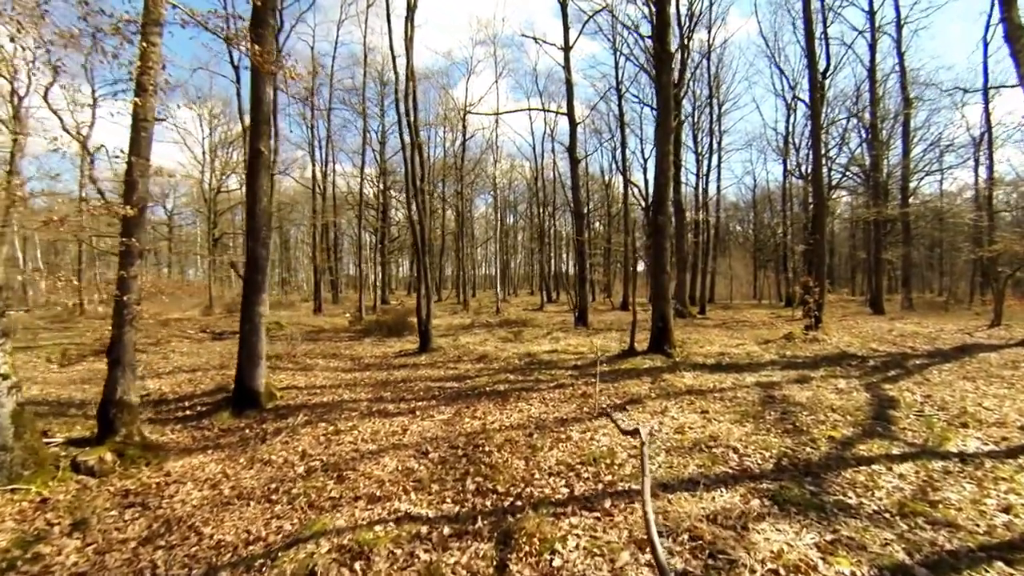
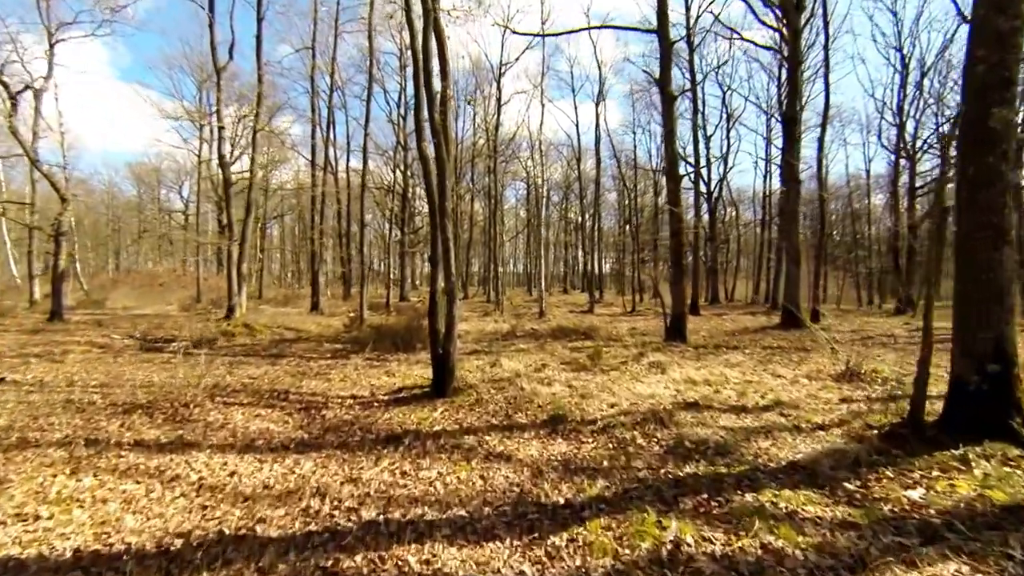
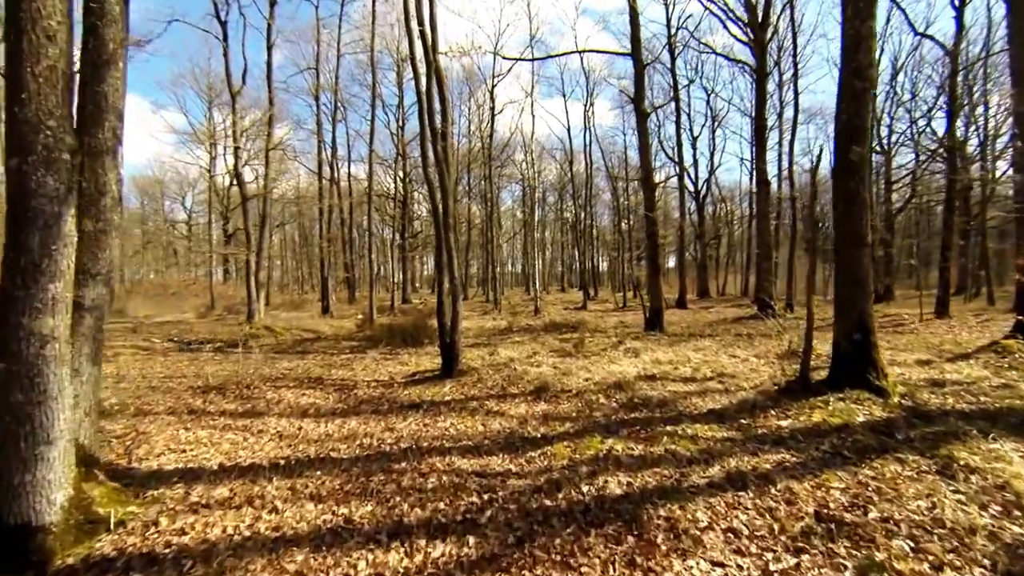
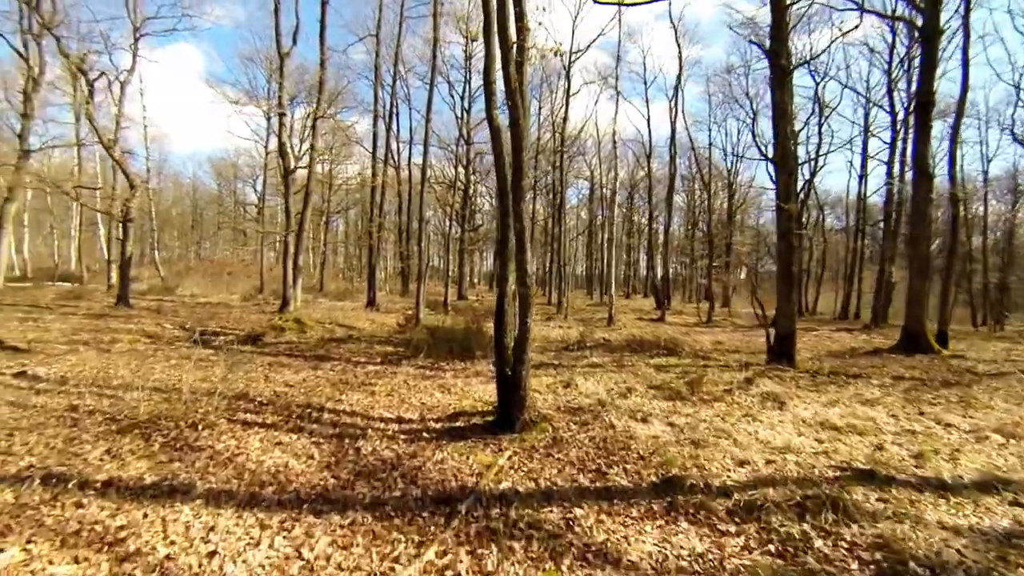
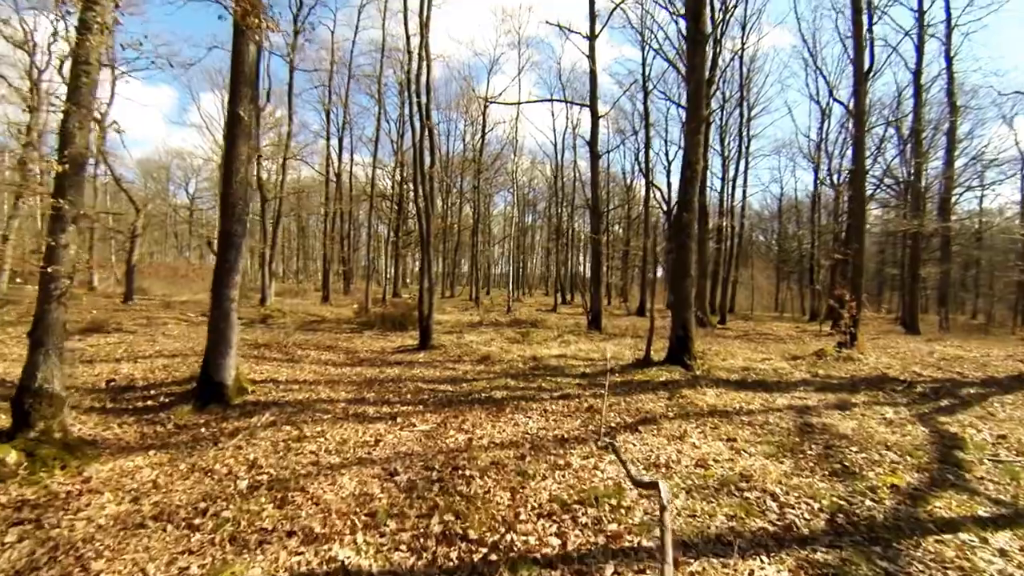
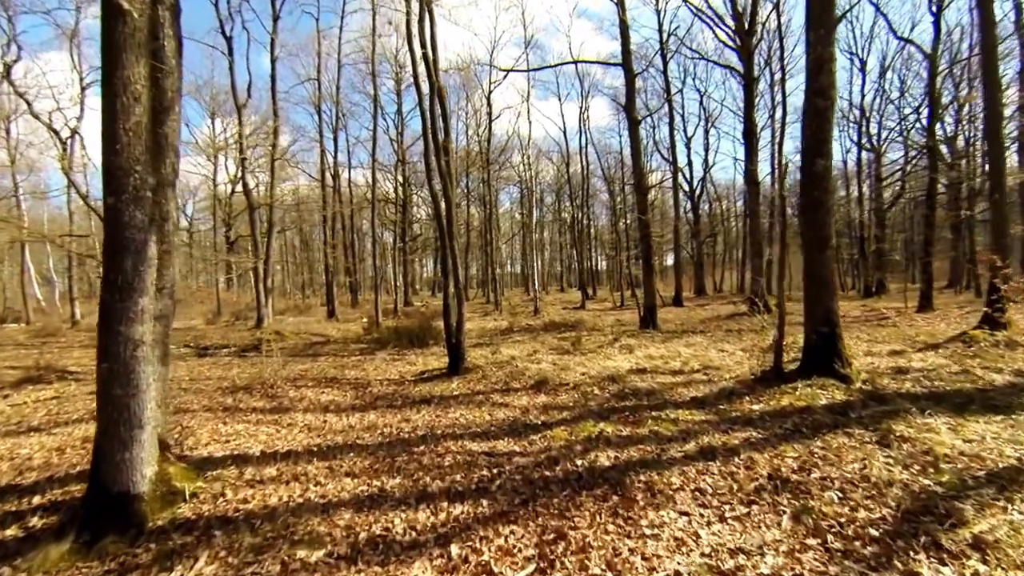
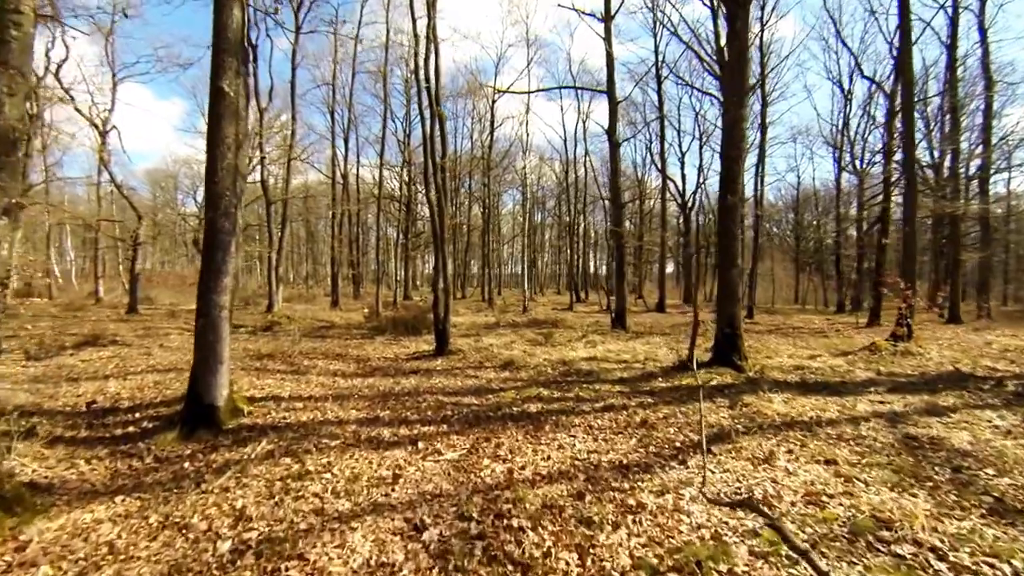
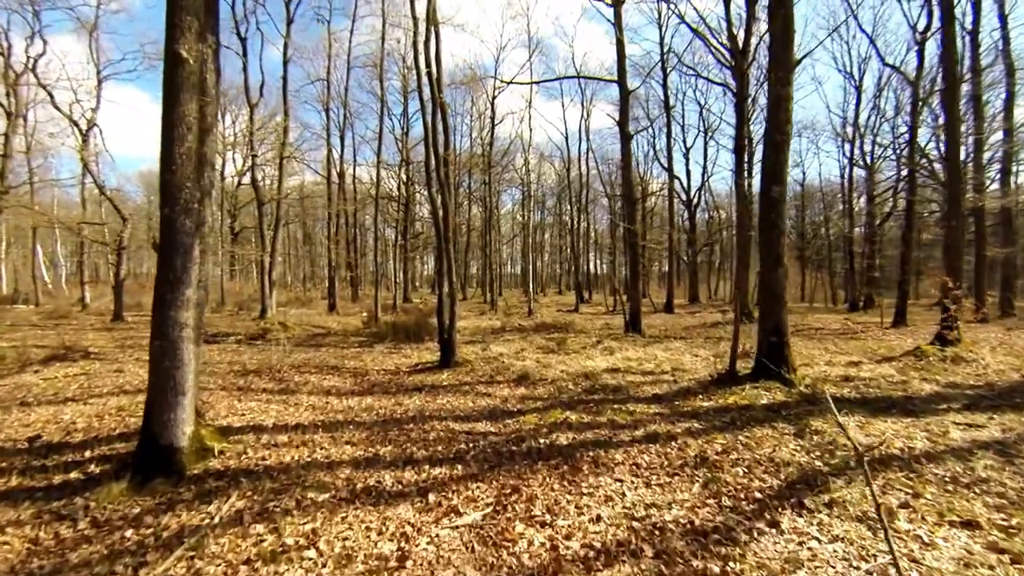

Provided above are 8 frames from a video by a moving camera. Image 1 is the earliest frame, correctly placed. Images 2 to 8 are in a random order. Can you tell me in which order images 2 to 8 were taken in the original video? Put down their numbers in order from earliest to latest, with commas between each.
5, 7, 8, 6, 3, 2, 4
